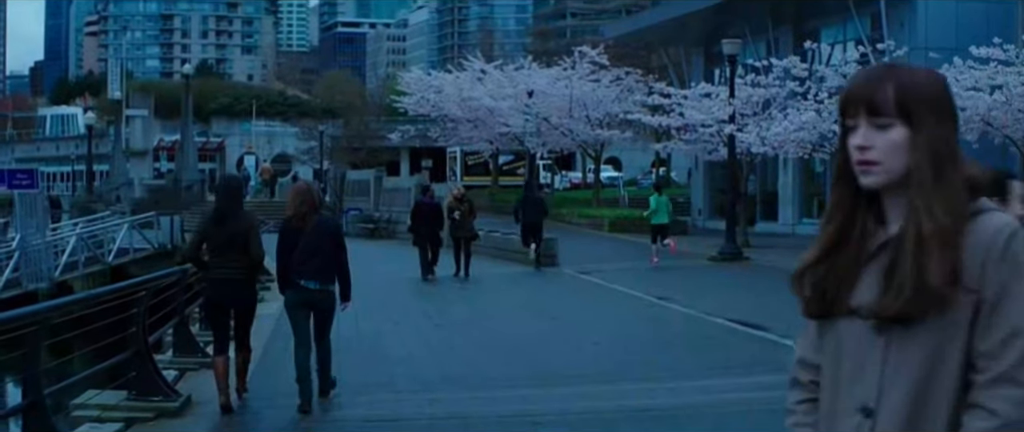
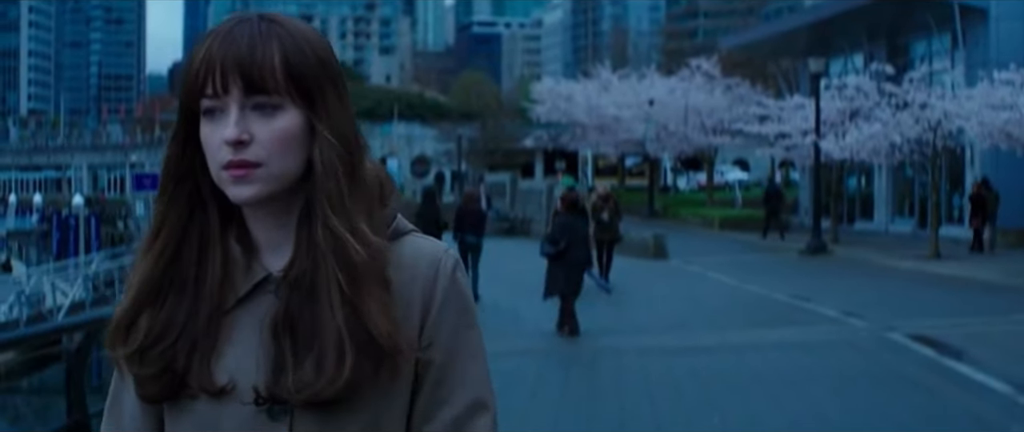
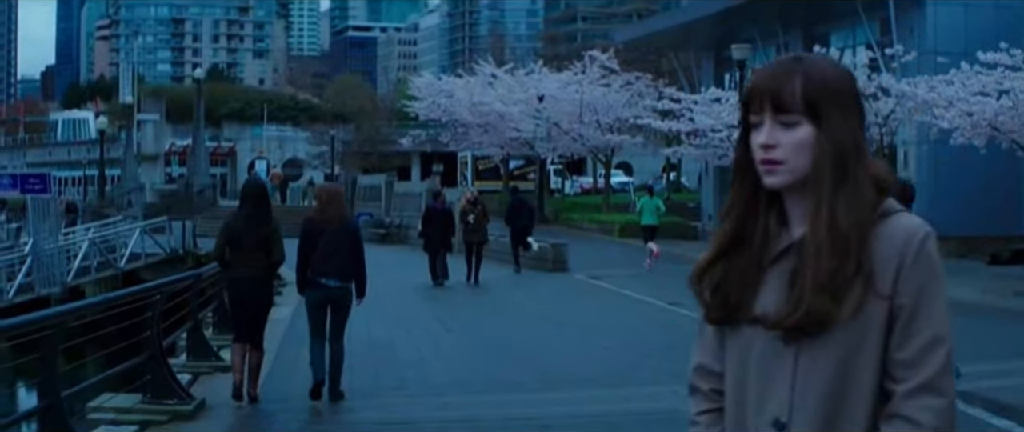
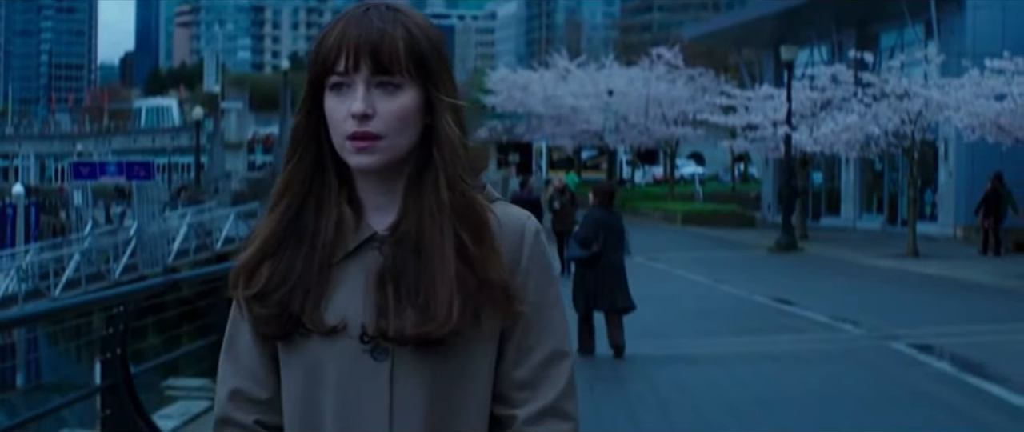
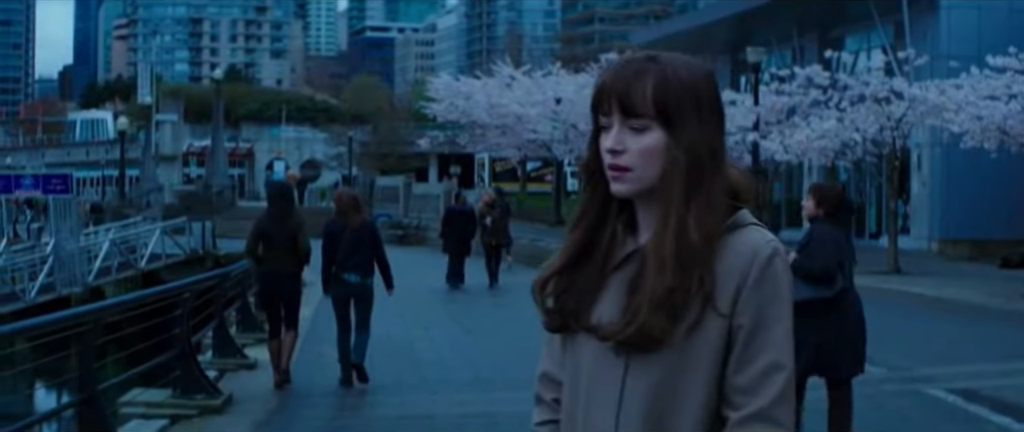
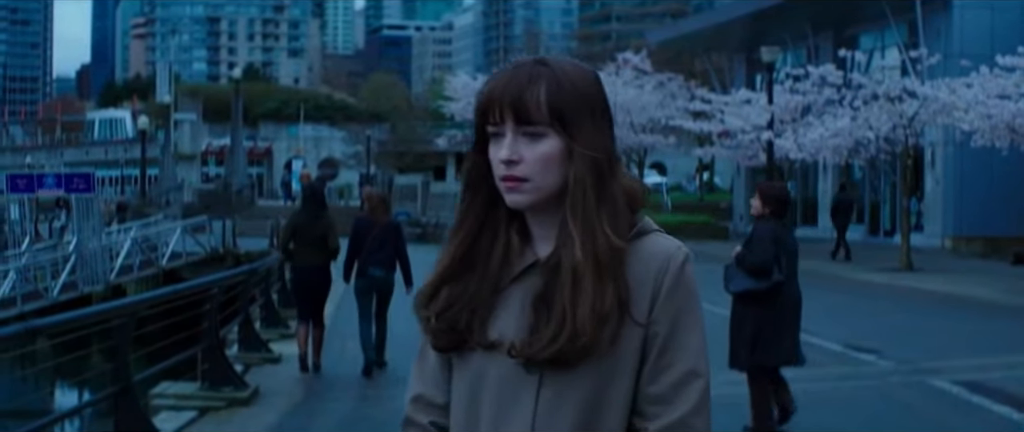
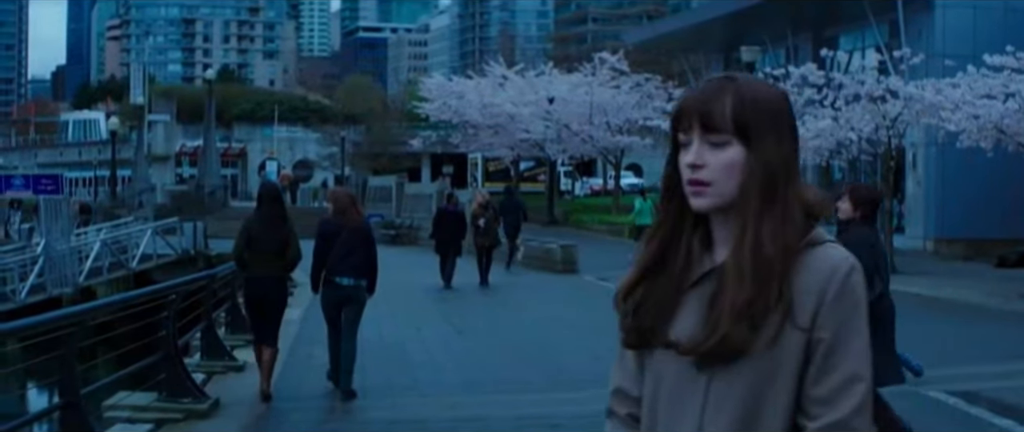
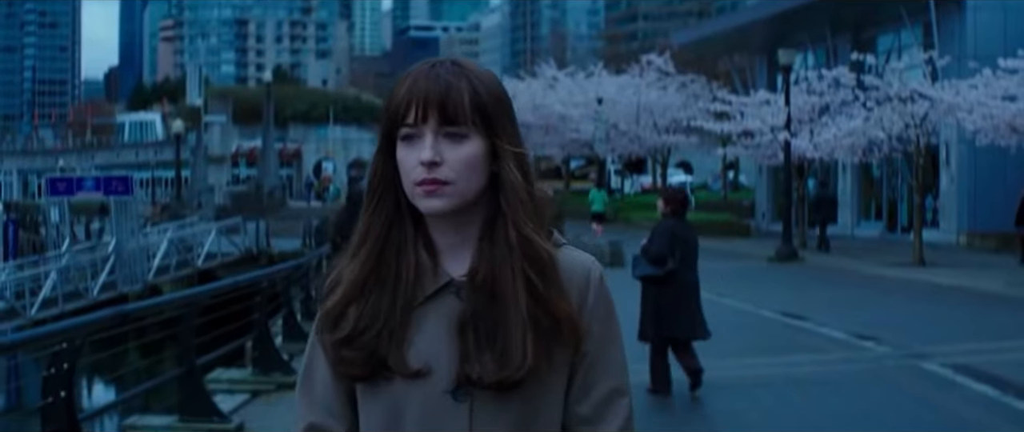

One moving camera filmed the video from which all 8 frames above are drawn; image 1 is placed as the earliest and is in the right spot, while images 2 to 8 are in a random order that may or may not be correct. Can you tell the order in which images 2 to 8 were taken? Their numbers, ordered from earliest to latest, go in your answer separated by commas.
3, 7, 5, 6, 8, 4, 2
